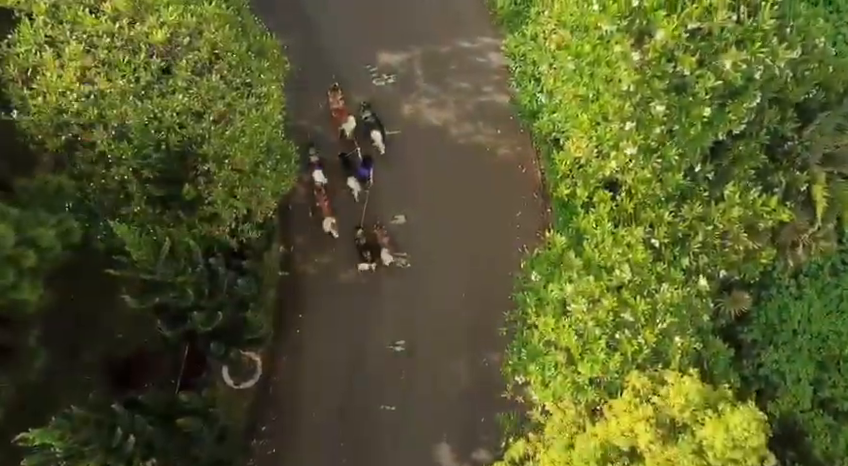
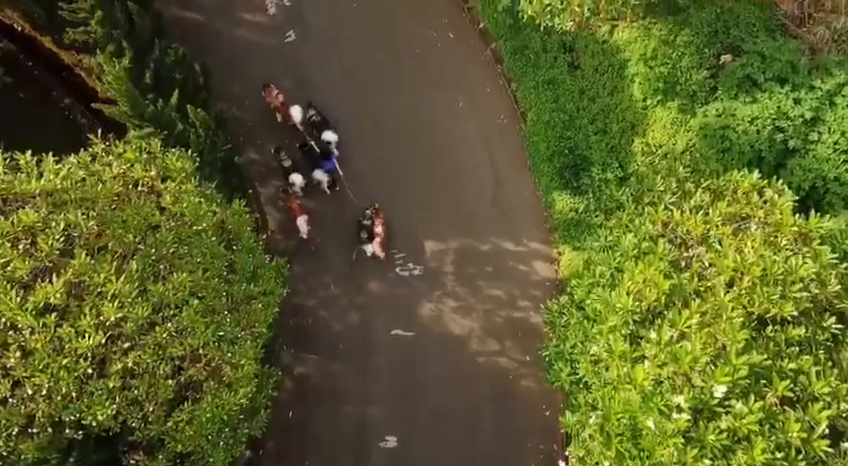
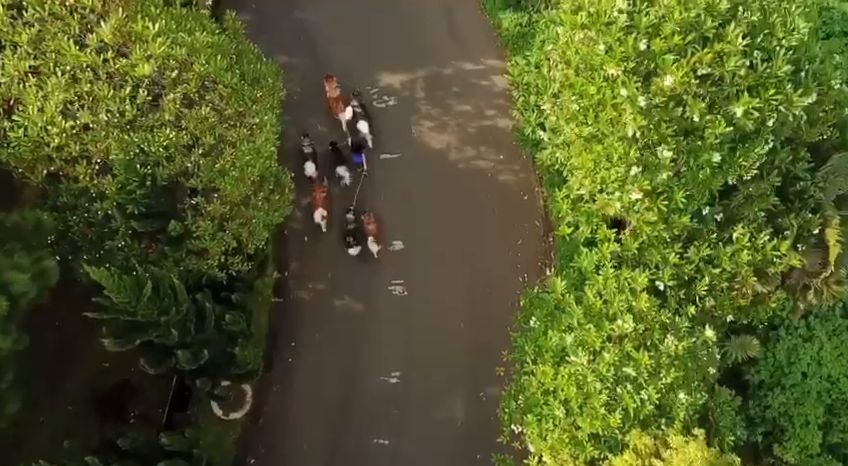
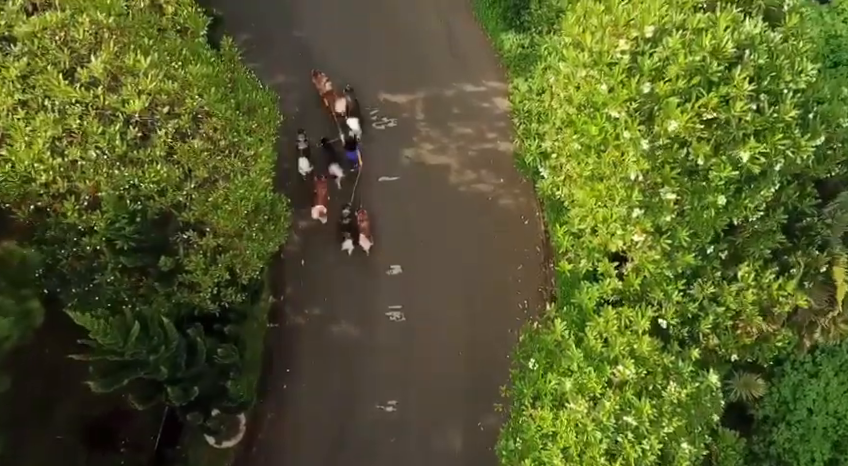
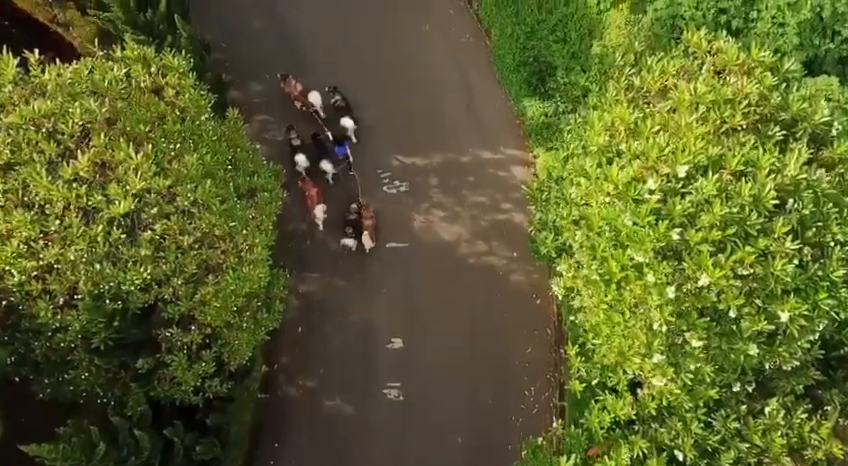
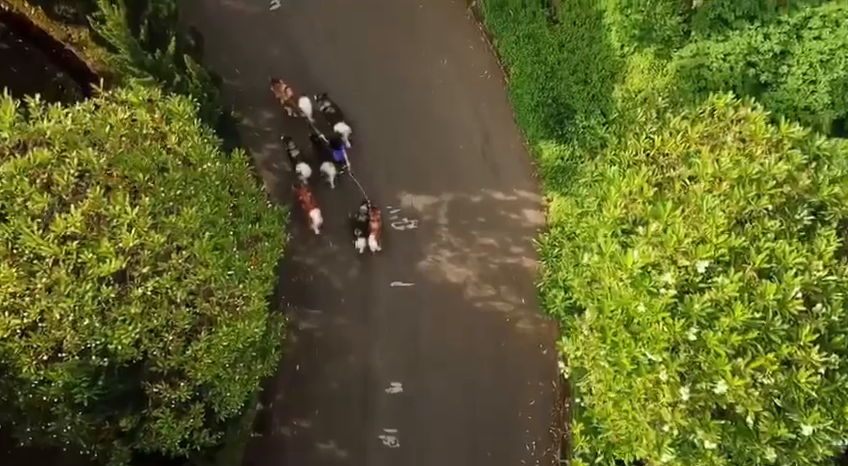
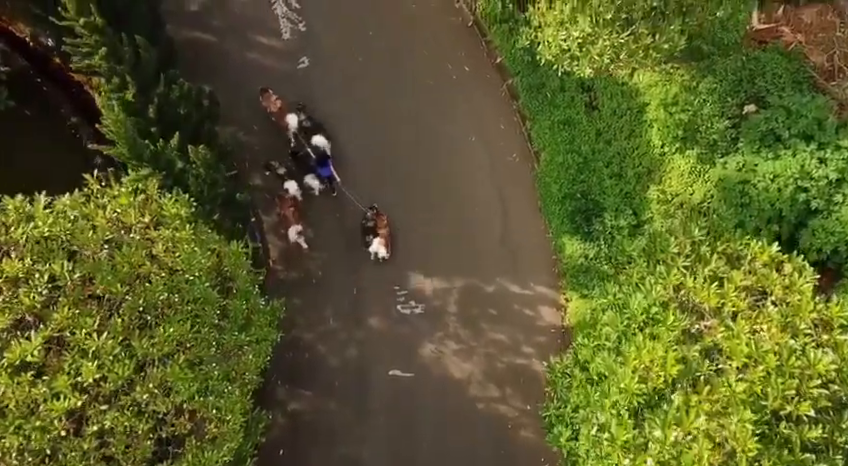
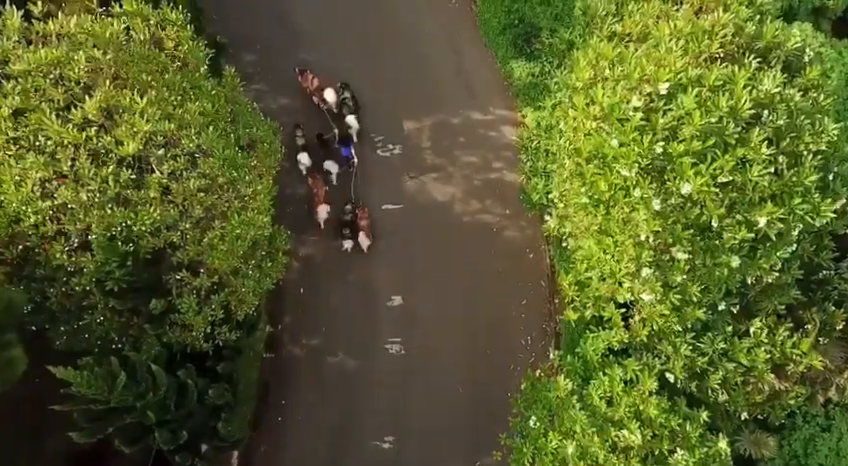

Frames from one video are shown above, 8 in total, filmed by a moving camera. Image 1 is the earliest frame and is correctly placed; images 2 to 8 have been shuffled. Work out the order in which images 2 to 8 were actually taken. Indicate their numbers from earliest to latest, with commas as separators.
3, 4, 8, 5, 6, 2, 7
